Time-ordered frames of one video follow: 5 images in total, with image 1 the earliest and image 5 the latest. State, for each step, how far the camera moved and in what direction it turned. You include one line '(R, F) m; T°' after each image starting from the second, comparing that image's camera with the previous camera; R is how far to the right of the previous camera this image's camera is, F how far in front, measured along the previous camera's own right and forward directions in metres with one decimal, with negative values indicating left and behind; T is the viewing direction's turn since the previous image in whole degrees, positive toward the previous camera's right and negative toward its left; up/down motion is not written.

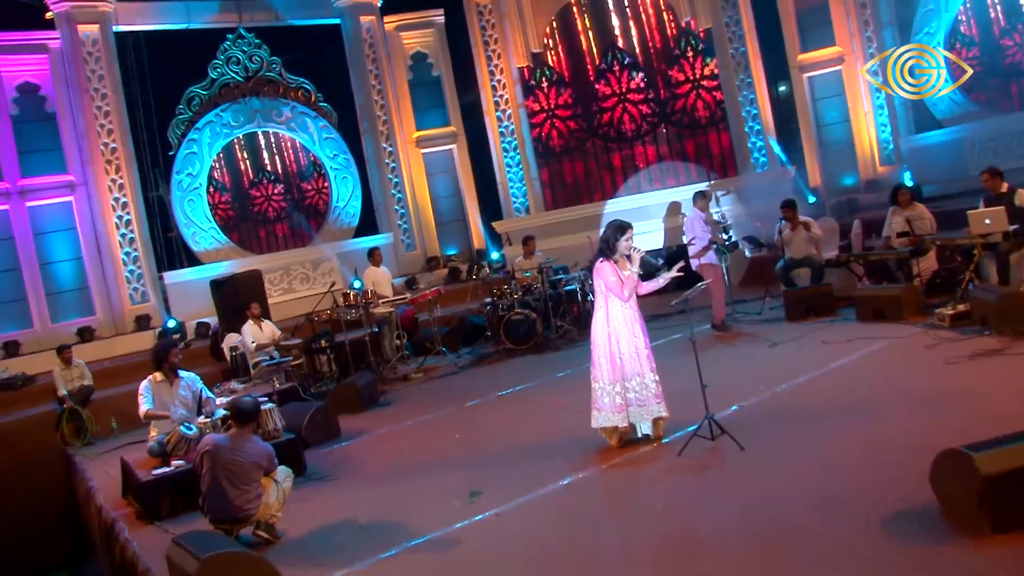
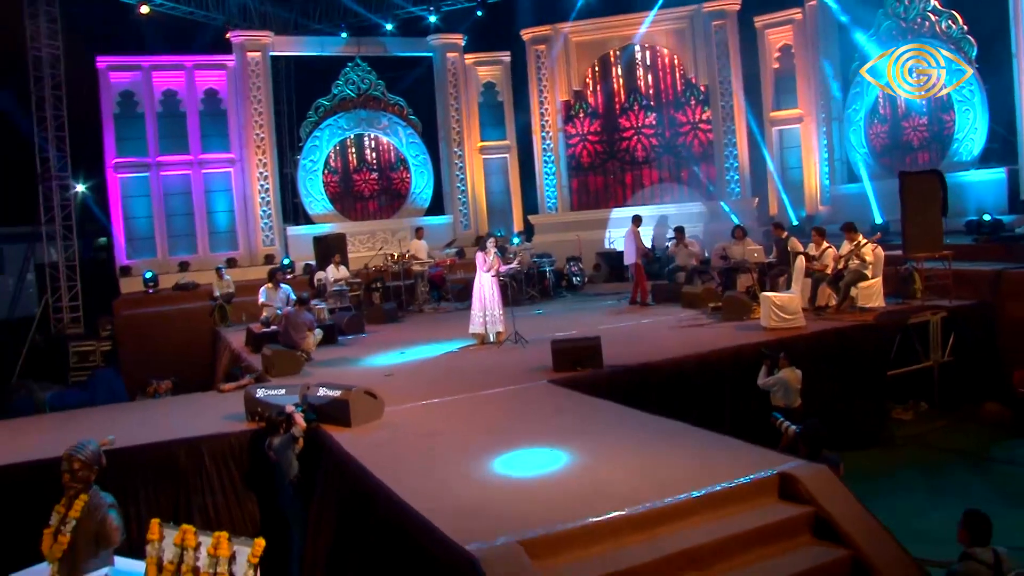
(+1.7, -4.2) m; -7°
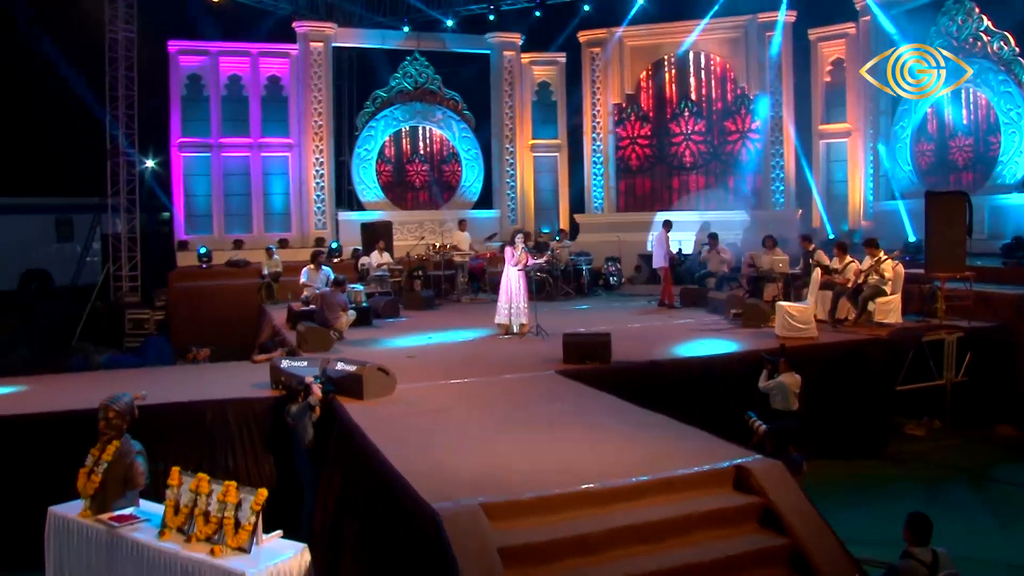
(+0.3, -0.4) m; -3°
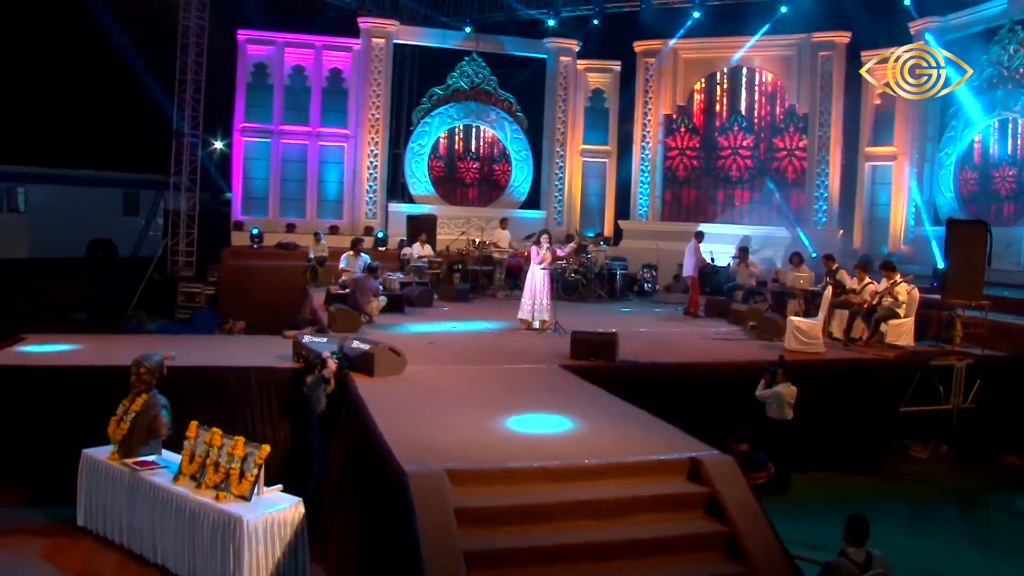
(+0.3, -0.4) m; -4°
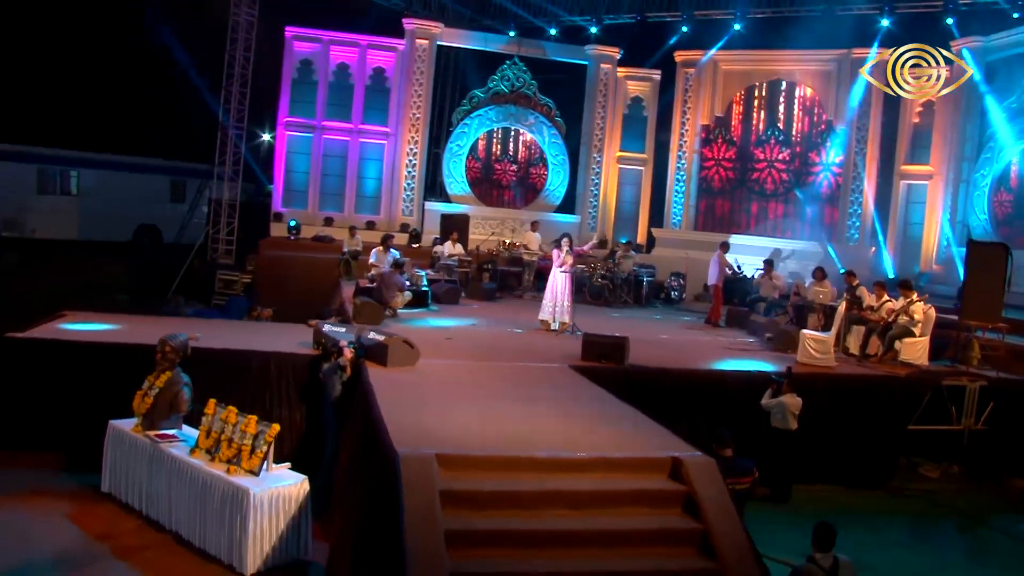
(+0.2, -0.3) m; -3°
